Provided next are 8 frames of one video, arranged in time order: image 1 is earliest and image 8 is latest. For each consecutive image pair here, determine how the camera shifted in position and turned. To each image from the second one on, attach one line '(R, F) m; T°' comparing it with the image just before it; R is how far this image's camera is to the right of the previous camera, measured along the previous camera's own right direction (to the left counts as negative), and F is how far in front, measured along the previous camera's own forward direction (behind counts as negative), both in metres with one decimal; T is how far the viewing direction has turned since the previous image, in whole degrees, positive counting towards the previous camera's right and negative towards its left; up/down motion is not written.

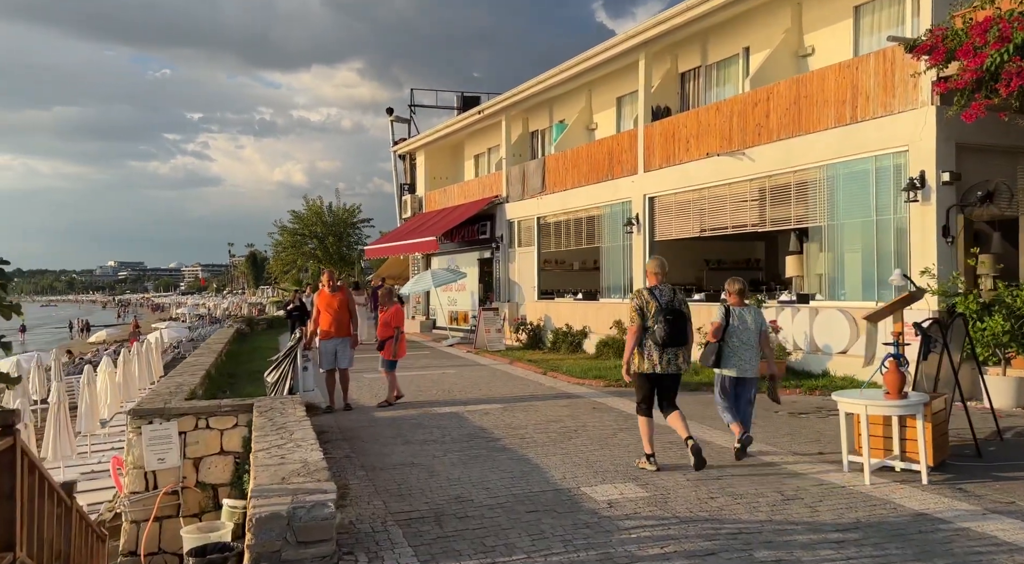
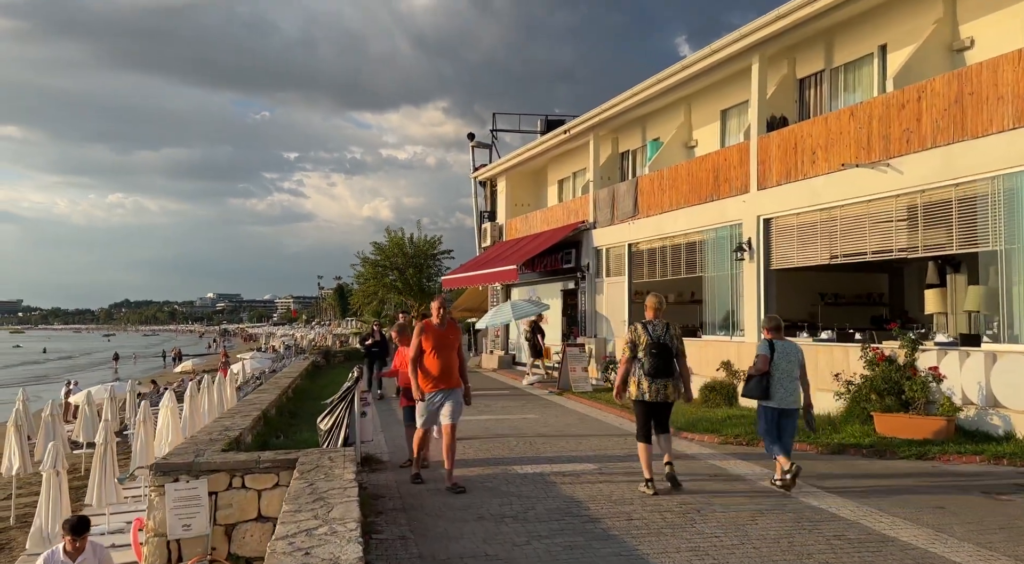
(-0.2, +1.8) m; -6°
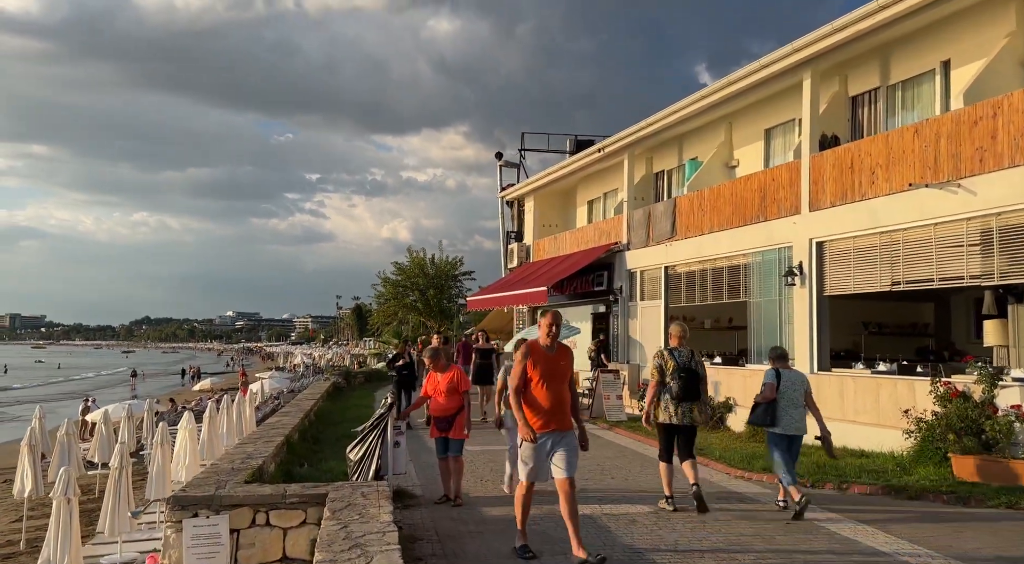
(-0.3, +0.7) m; -1°
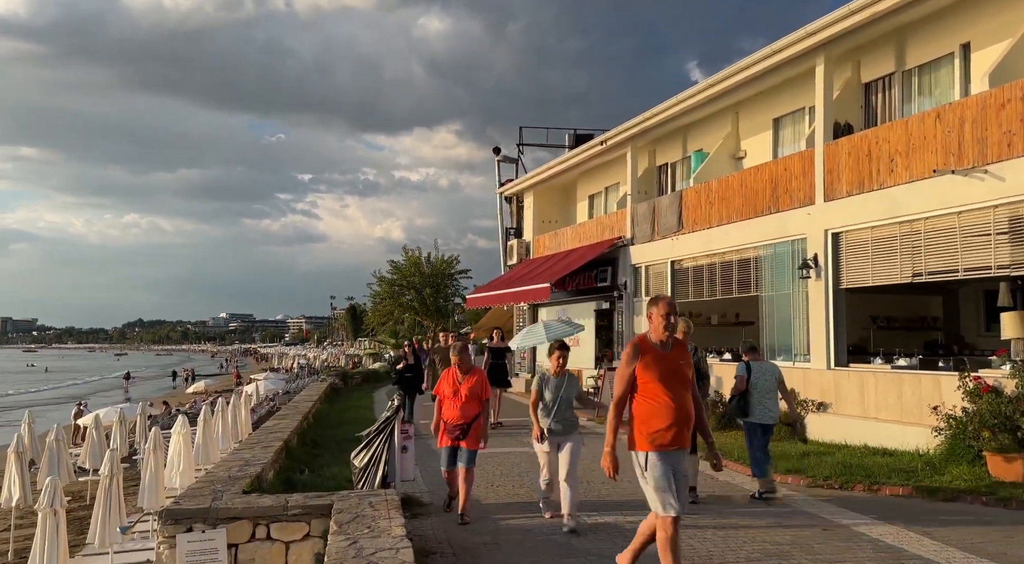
(-0.2, +0.5) m; 0°
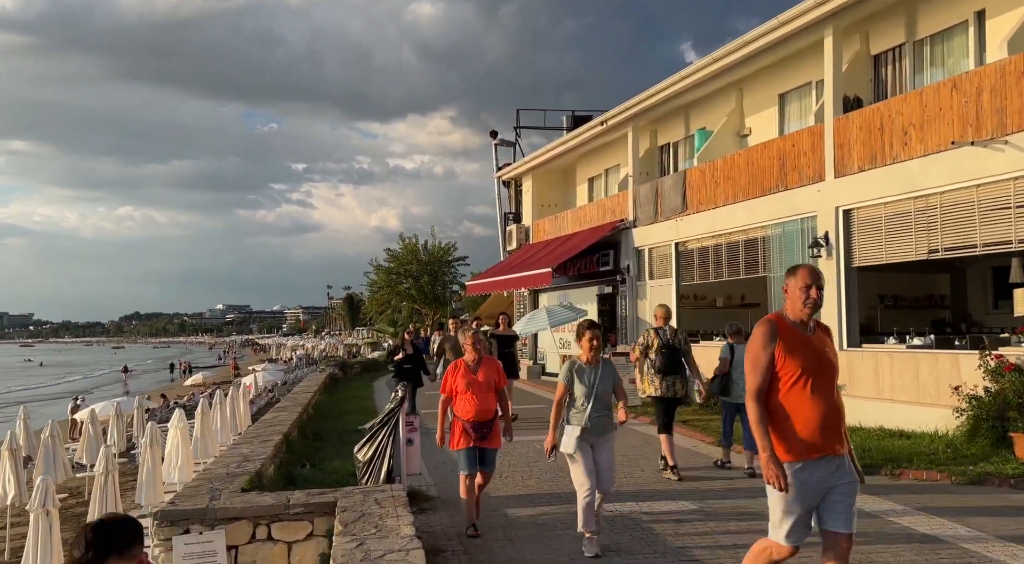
(-0.1, +0.3) m; 0°
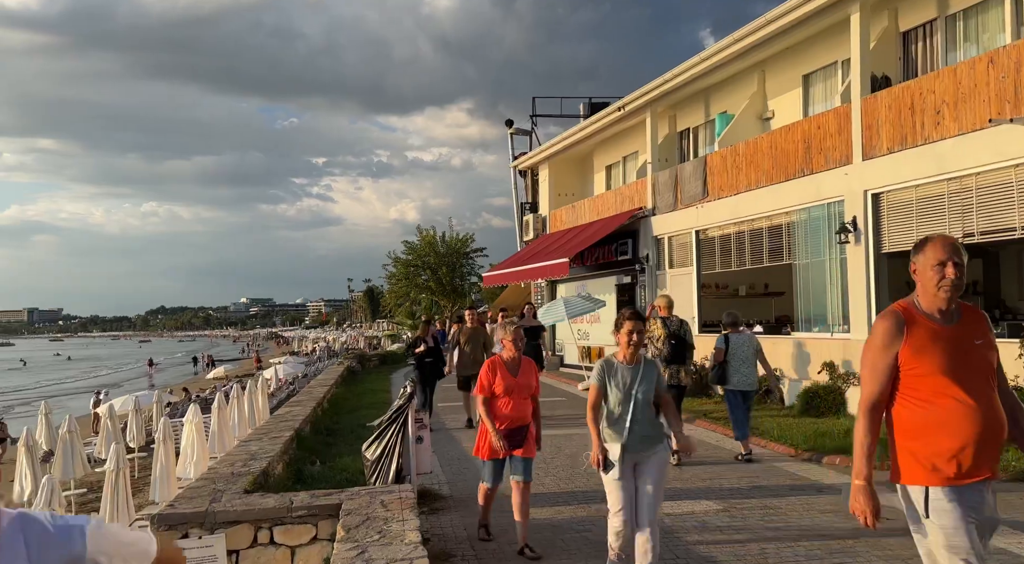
(+0.1, +0.4) m; -1°
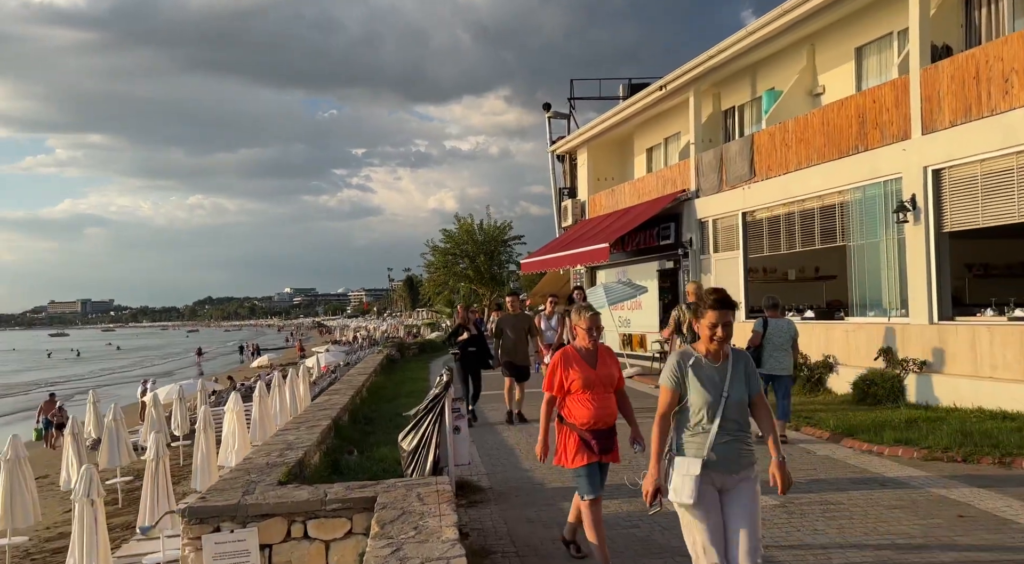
(0.0, +0.4) m; -3°
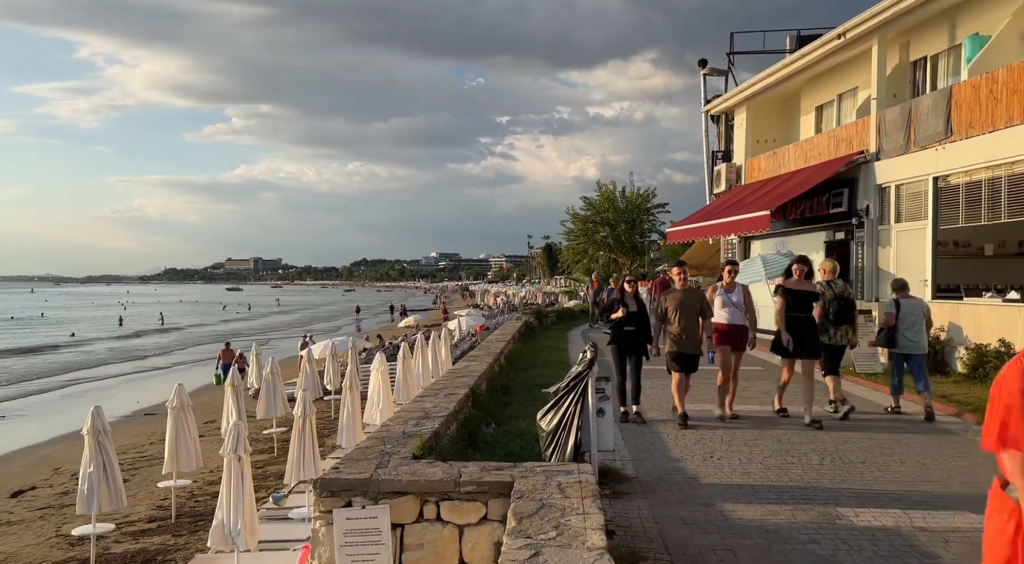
(-0.2, +0.8) m; -10°
